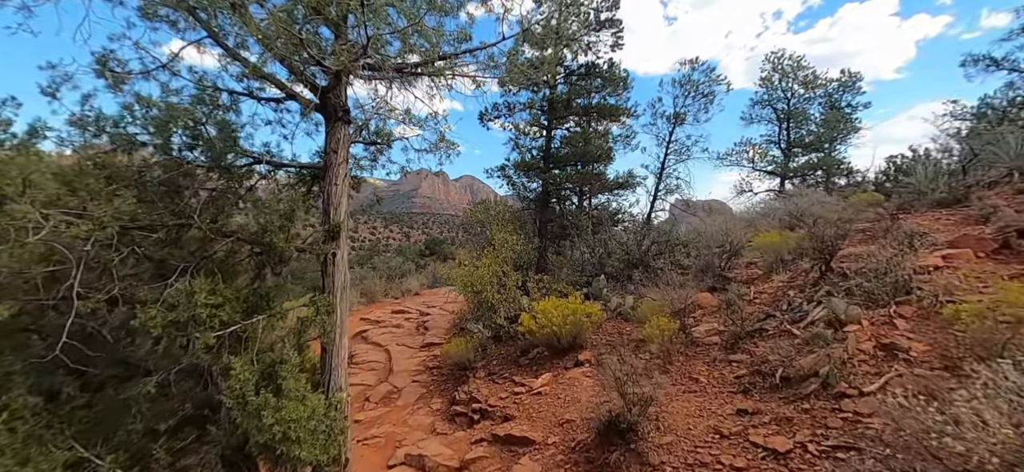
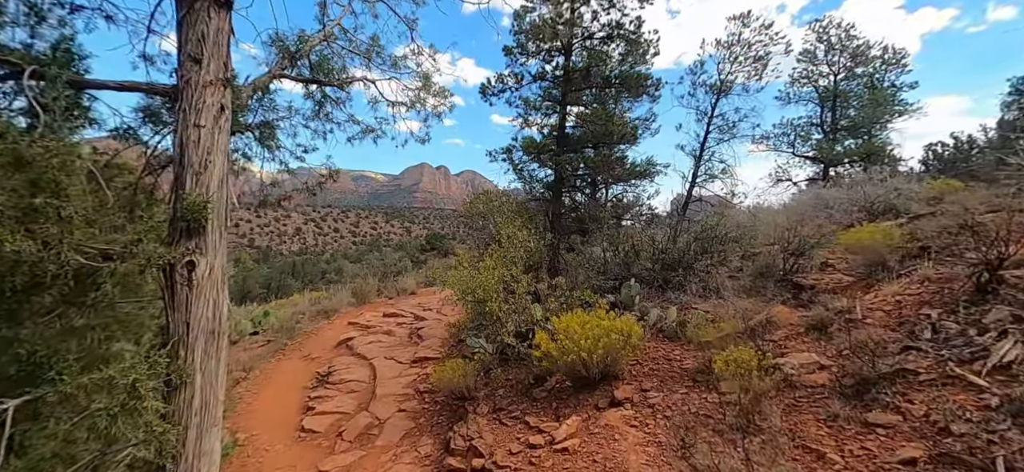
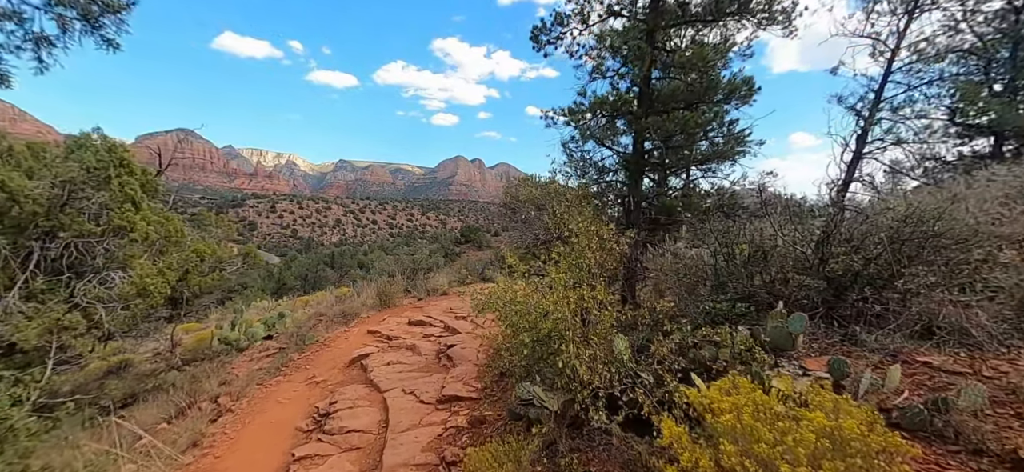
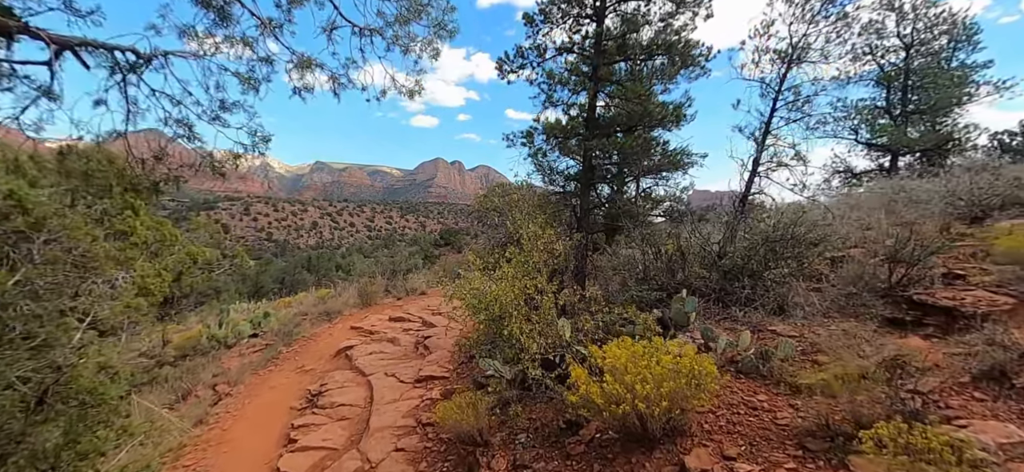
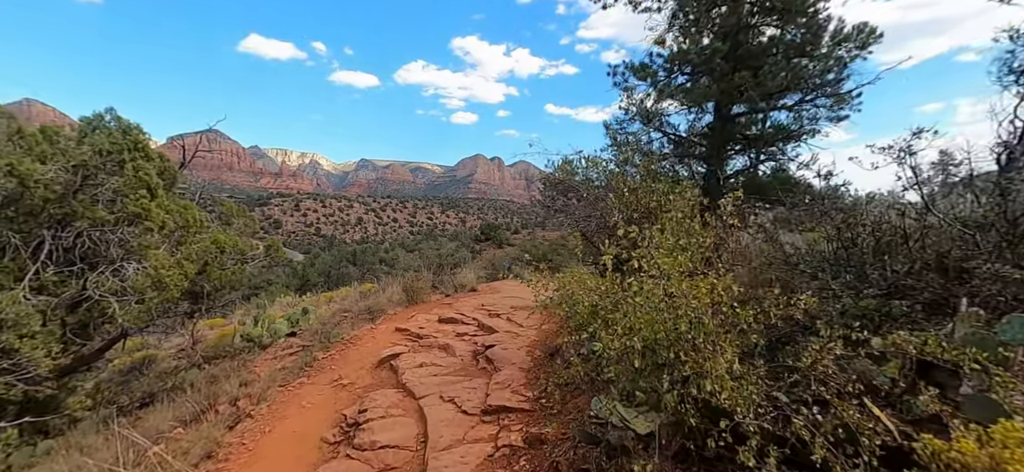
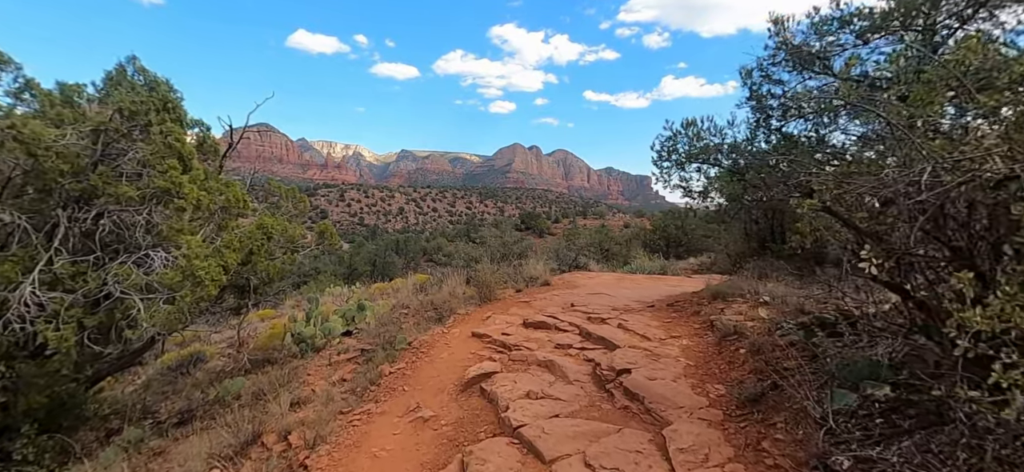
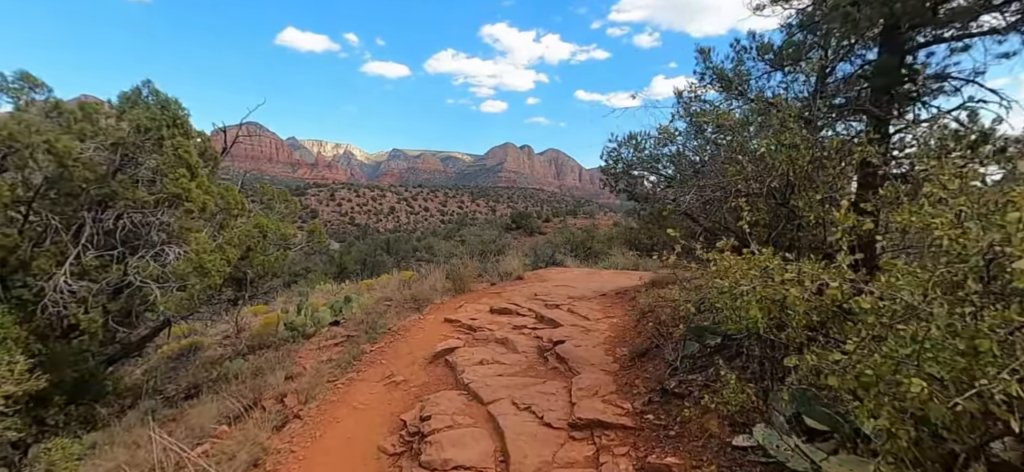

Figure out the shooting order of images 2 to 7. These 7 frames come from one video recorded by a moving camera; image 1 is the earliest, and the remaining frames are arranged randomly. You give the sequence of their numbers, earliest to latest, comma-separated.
2, 4, 3, 5, 7, 6
